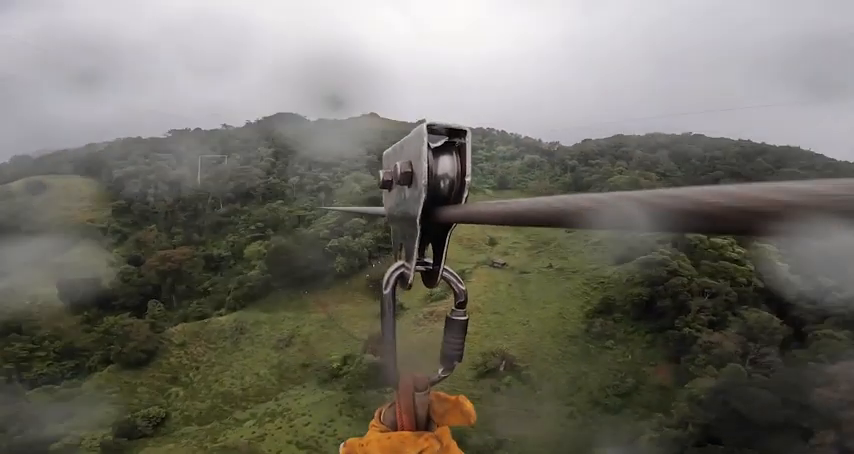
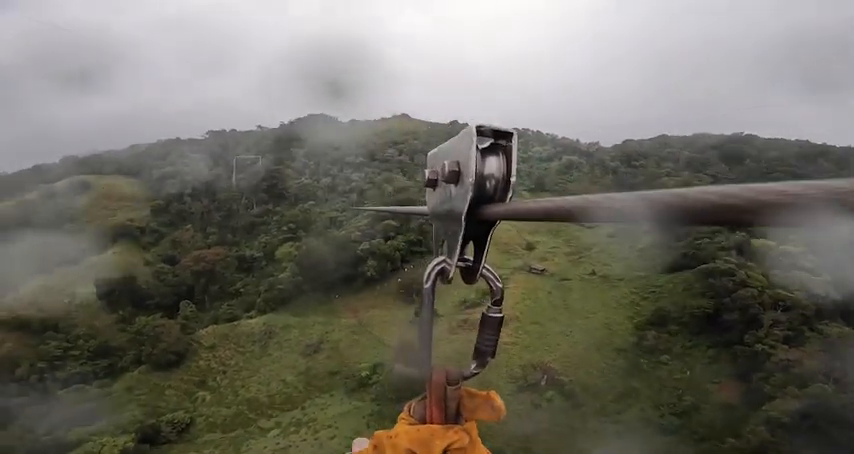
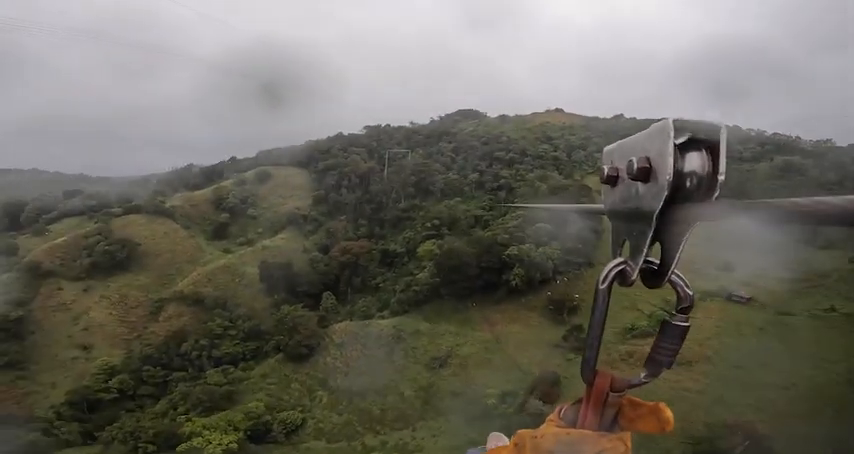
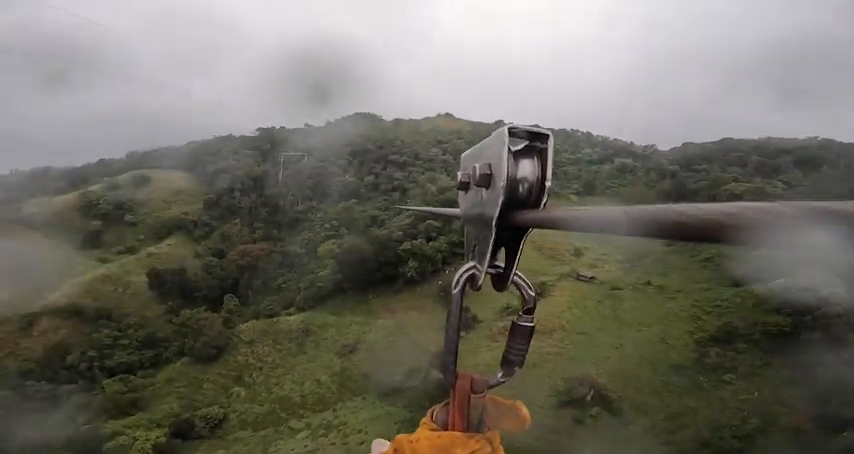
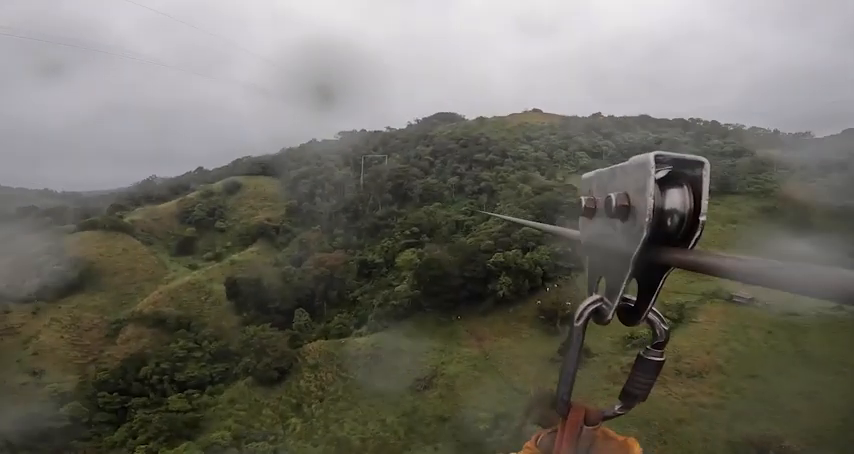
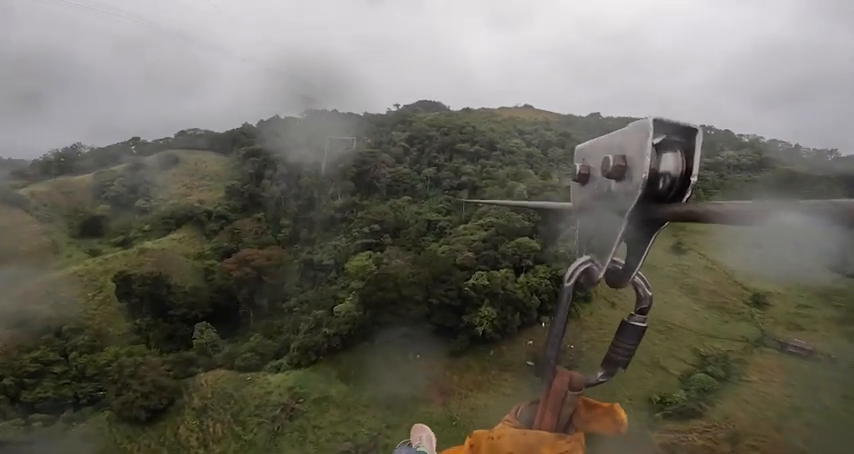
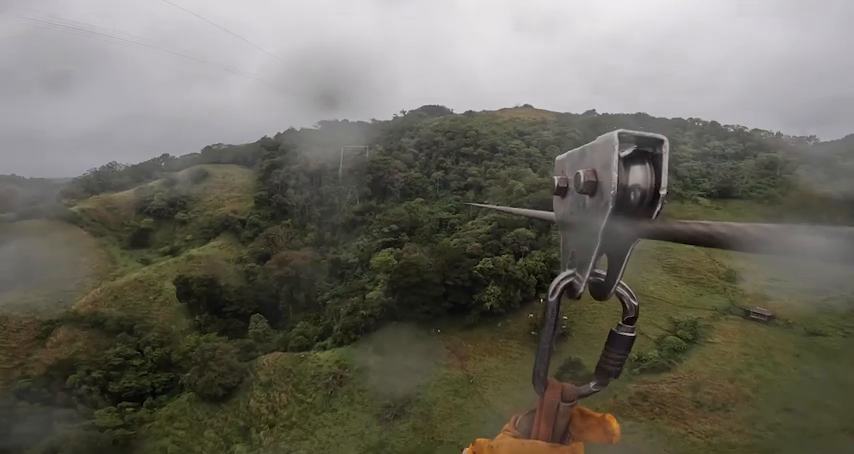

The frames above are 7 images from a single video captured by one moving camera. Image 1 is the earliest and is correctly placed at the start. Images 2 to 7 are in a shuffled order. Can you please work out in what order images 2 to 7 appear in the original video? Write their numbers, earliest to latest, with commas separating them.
2, 4, 3, 5, 7, 6
